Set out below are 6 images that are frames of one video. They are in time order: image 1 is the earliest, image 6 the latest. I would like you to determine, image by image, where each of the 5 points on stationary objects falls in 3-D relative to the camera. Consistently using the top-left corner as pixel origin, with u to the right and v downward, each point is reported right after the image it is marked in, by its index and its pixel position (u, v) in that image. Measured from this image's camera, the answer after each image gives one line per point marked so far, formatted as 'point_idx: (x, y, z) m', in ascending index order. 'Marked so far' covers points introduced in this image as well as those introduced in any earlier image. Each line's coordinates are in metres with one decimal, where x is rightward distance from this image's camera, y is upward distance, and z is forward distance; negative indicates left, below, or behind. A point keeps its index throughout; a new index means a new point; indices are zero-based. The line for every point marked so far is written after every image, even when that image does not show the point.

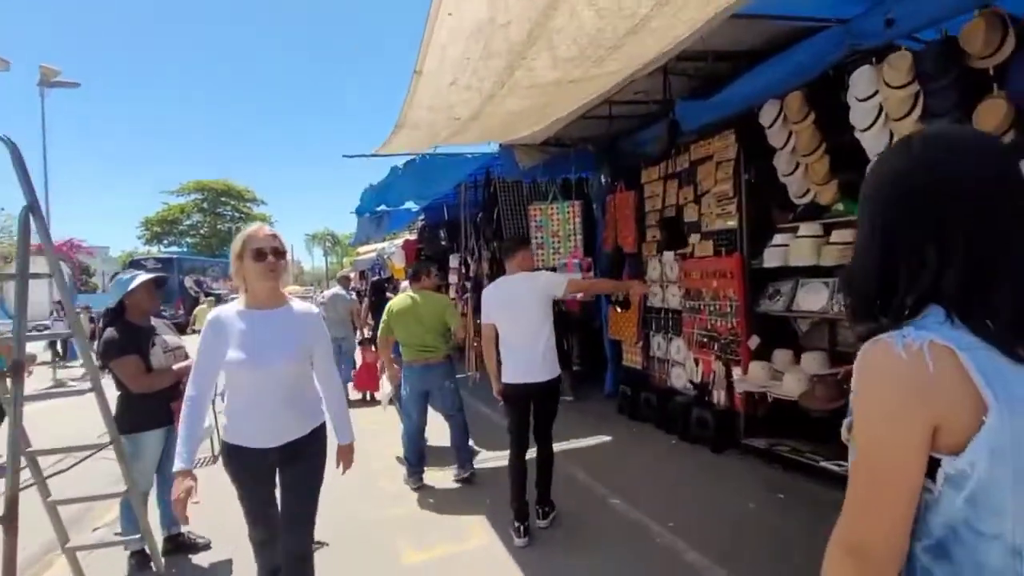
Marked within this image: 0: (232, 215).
0: (-7.2, +1.9, +19.3) m
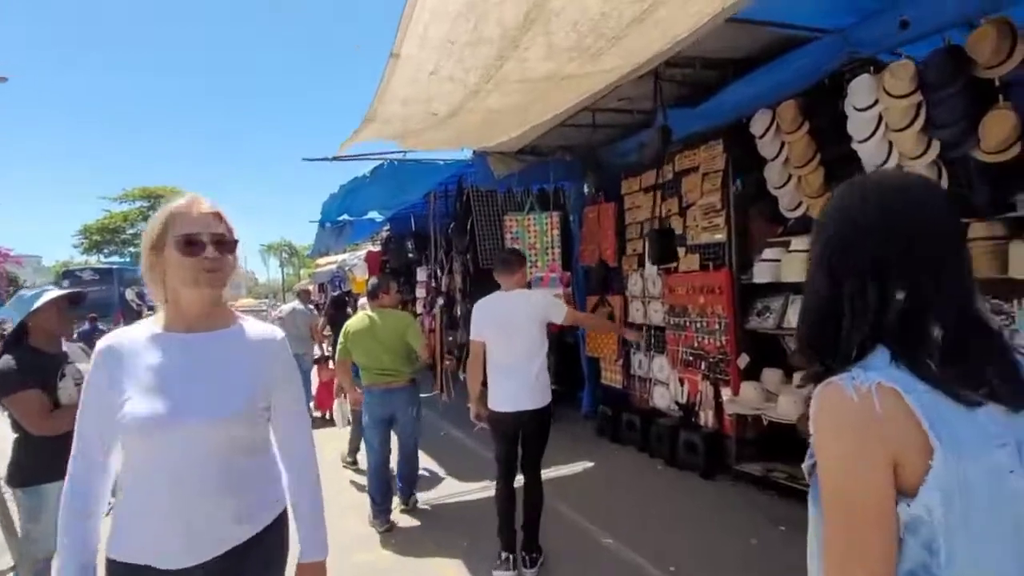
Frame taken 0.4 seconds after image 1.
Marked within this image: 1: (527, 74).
0: (-8.2, +1.6, +18.6) m
1: (0.0, +0.4, +1.4) m
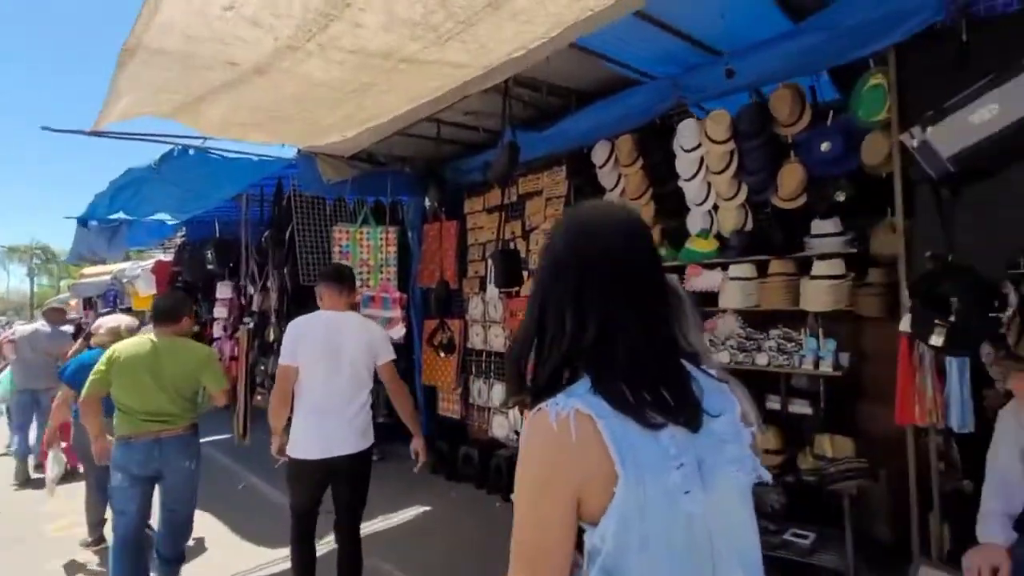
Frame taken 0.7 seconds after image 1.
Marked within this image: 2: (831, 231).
0: (-11.9, +1.3, +16.4) m
1: (-0.3, +0.3, +1.3) m
2: (+1.6, +0.3, +3.8) m
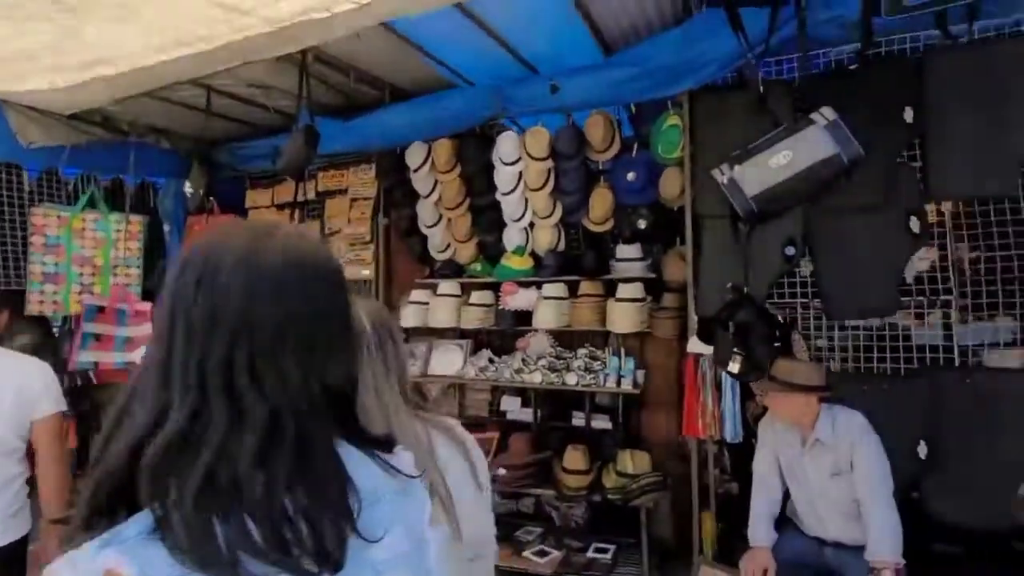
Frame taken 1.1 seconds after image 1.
0: (-16.1, +1.8, +11.8) m
1: (-0.4, +0.3, +0.9) m
2: (+0.7, +0.2, +3.9) m
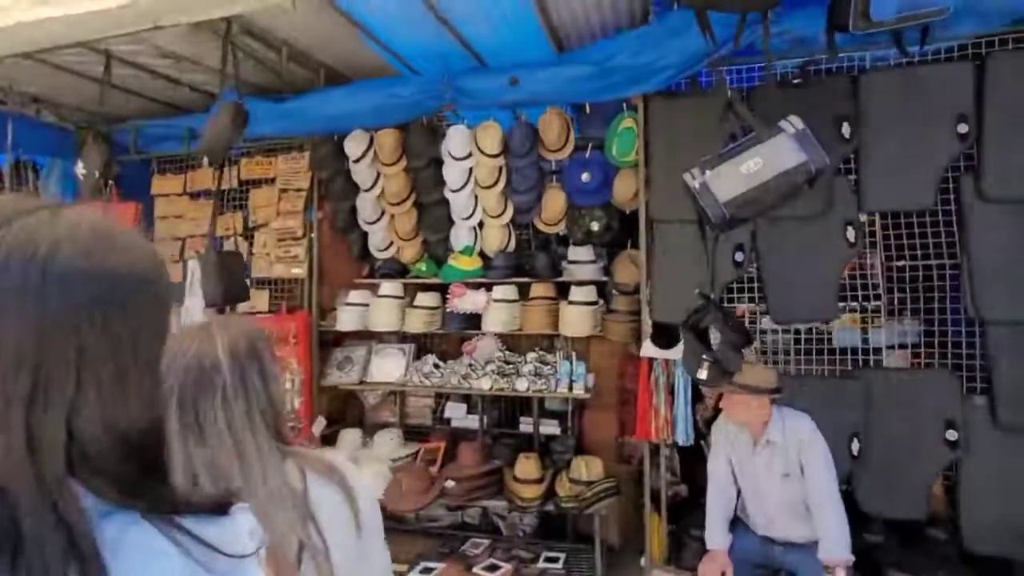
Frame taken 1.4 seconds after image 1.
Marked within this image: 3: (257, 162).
0: (-17.4, +2.1, +8.7) m
1: (-0.1, +0.3, +0.8) m
2: (+0.4, +0.1, +3.9) m
3: (-1.4, +0.7, +4.2) m
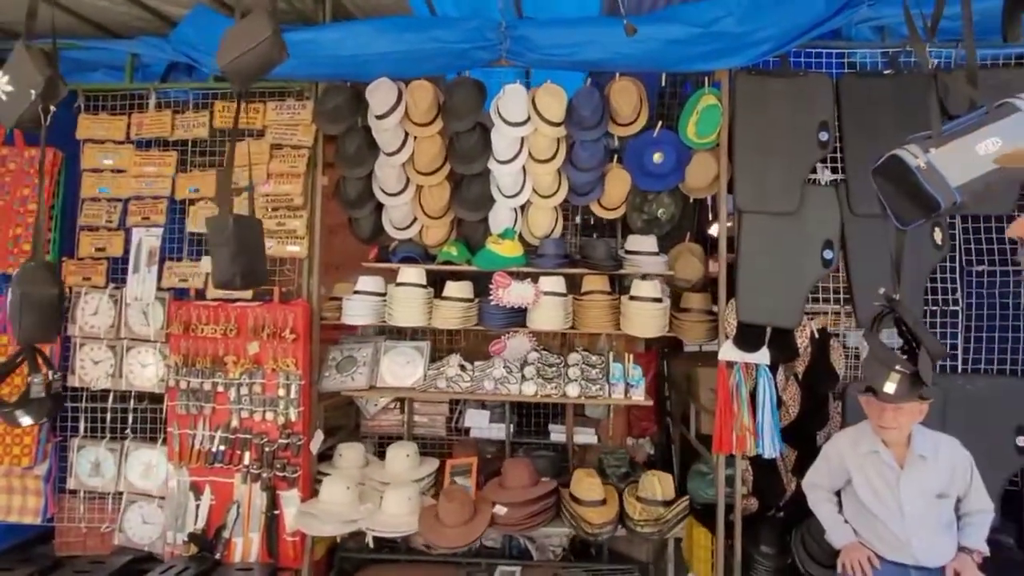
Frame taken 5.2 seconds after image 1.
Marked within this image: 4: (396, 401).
0: (-17.7, +2.7, +3.4) m
1: (+1.0, +0.2, +0.3) m
2: (+0.7, +0.2, +3.4) m
3: (-1.2, +0.8, +3.3) m
4: (-0.6, -0.6, +3.8) m
